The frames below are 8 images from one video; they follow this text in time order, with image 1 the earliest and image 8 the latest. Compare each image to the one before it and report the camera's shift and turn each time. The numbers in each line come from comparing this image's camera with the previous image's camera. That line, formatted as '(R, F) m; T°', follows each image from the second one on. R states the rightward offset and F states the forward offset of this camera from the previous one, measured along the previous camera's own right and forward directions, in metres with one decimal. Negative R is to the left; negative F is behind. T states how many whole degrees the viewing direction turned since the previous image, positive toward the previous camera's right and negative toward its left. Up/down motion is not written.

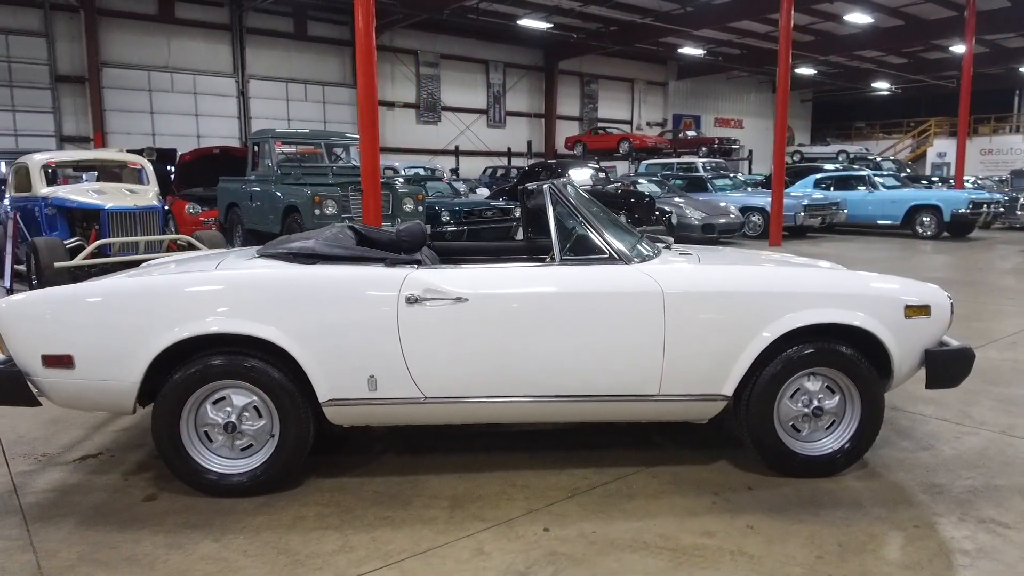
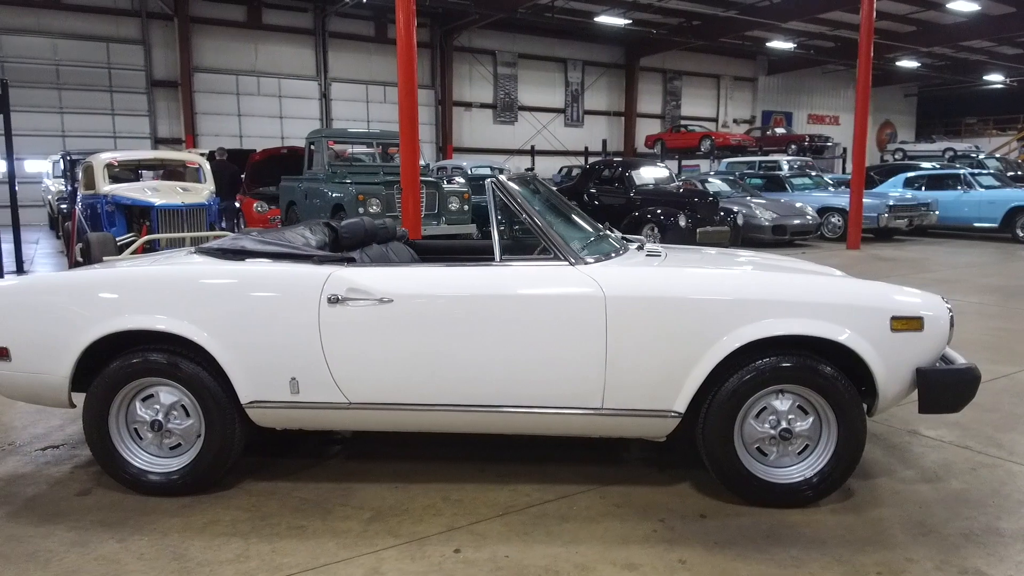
(+0.7, +0.3) m; -7°
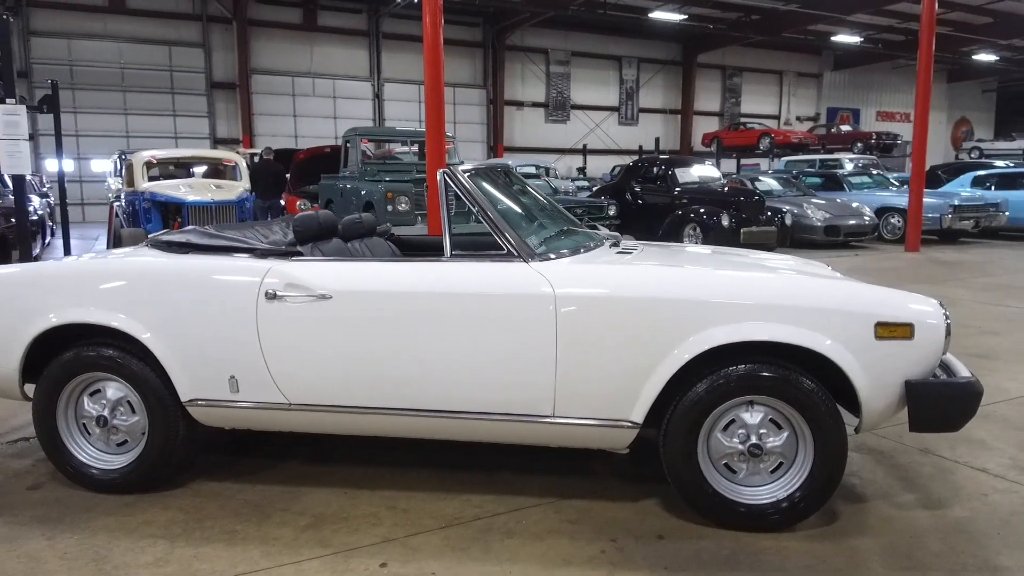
(+0.5, +0.2) m; -5°
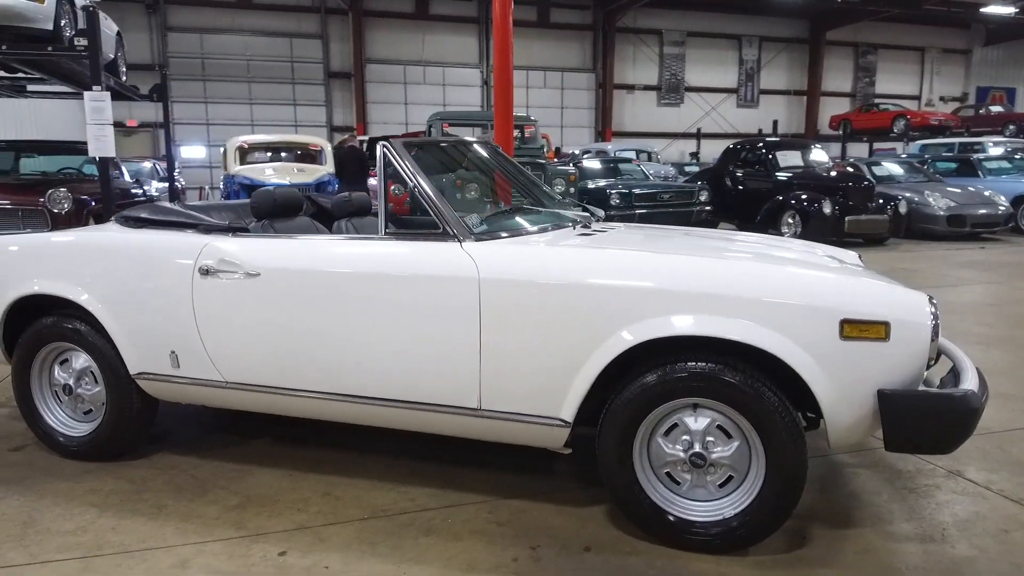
(+0.7, +0.3) m; -10°
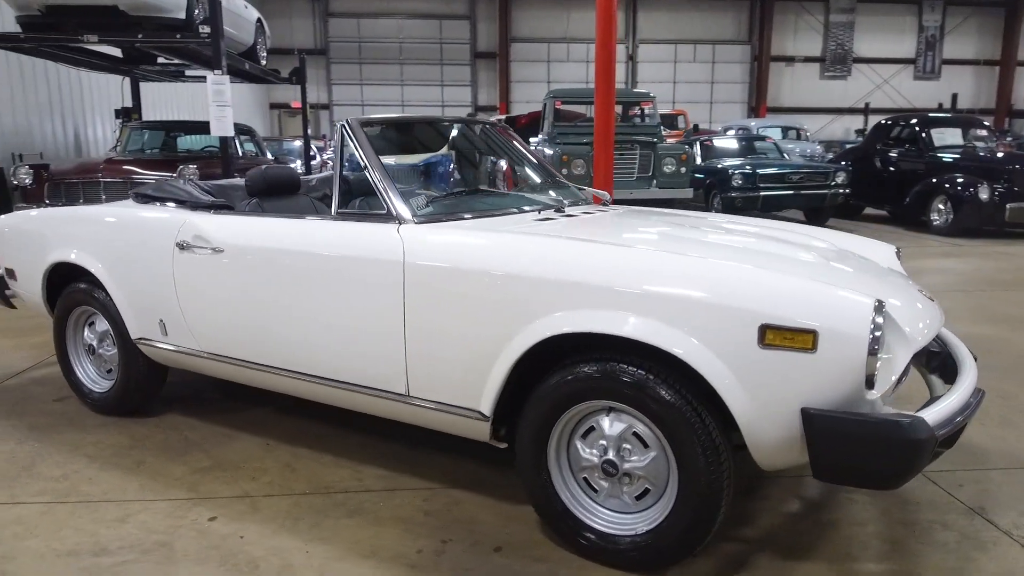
(+0.8, +0.2) m; -12°
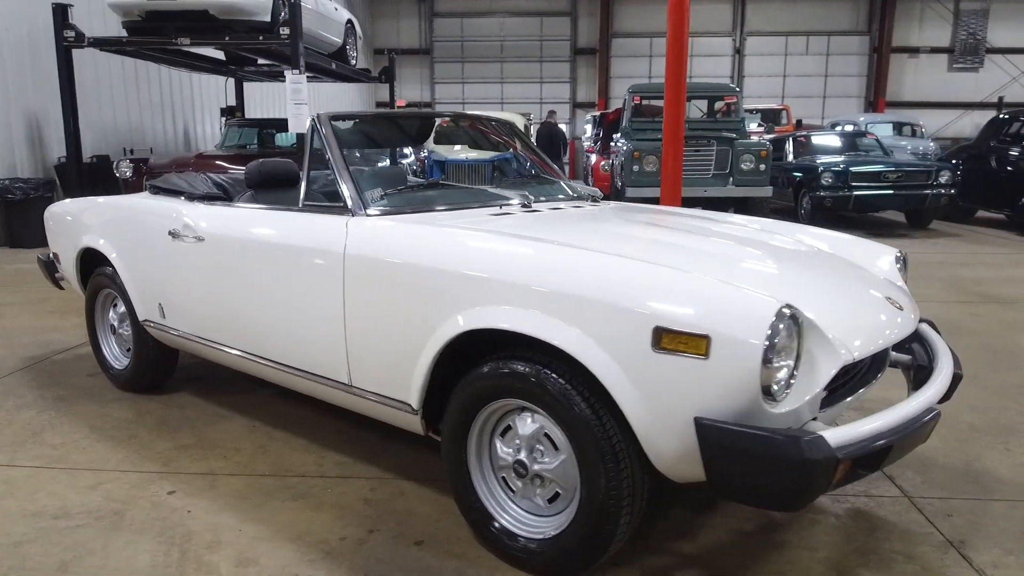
(+0.6, +0.1) m; -9°
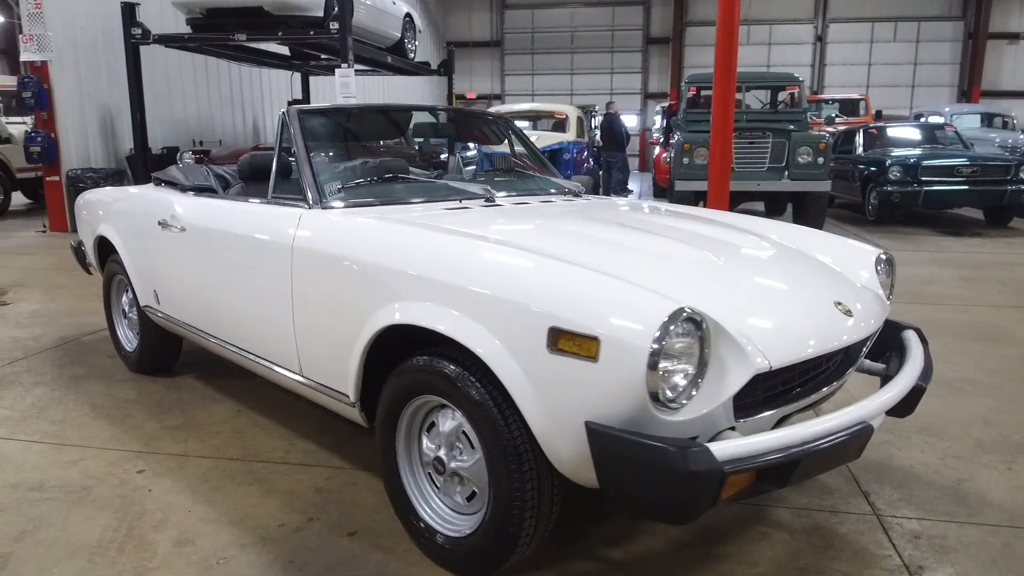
(+0.5, +0.1) m; -6°
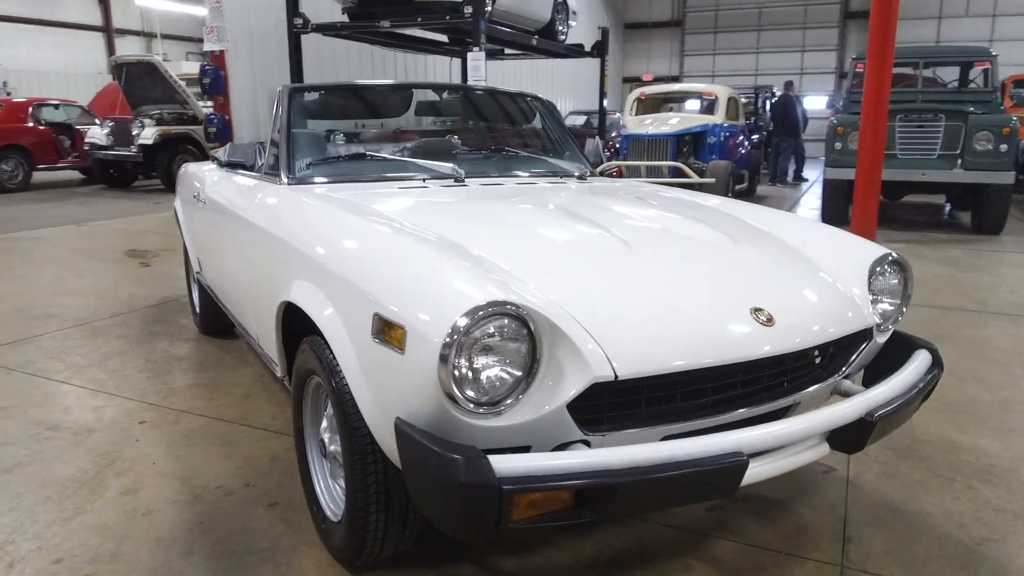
(+0.8, +0.2) m; -15°
